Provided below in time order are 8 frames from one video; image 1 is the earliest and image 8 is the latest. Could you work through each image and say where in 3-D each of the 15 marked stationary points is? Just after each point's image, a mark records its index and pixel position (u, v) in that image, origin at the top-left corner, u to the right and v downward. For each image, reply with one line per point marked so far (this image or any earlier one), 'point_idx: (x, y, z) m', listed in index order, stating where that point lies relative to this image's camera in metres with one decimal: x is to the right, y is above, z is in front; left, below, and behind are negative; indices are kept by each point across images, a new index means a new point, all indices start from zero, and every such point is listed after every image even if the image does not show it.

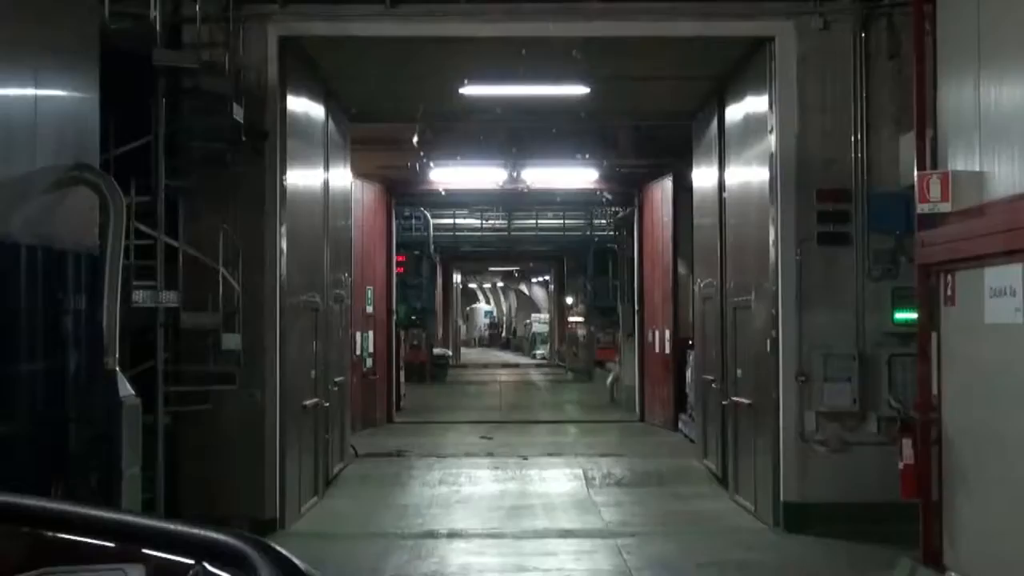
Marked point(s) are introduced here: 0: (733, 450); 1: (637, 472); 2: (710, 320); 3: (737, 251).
0: (+1.3, -0.9, +8.9) m
1: (+0.8, -1.2, +10.2) m
2: (+1.3, -0.2, +10.0) m
3: (+1.3, +0.2, +8.8) m
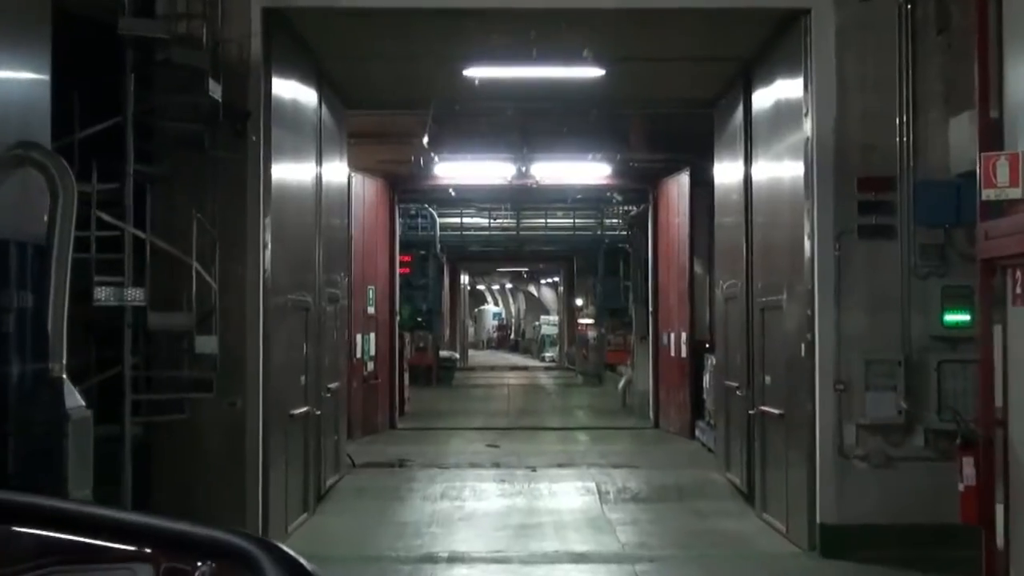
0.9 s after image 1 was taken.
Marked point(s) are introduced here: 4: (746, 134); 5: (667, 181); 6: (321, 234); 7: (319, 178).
0: (+1.3, -0.9, +8.2) m
1: (+0.9, -1.2, +9.4) m
2: (+1.3, -0.2, +9.3) m
3: (+1.3, +0.2, +8.1) m
4: (+1.3, +0.8, +8.8) m
5: (+1.5, +1.1, +15.3) m
6: (-1.1, +0.3, +8.8) m
7: (-1.1, +0.5, +8.8) m
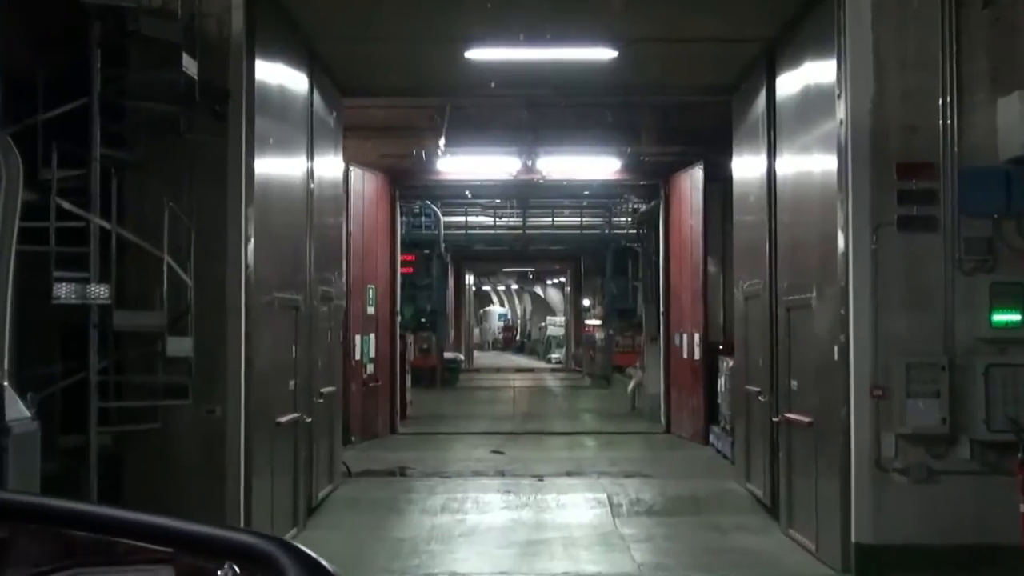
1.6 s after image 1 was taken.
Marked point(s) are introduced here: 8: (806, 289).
0: (+1.3, -0.9, +7.6) m
1: (+0.9, -1.2, +8.8) m
2: (+1.3, -0.2, +8.7) m
3: (+1.3, +0.2, +7.5) m
4: (+1.4, +0.8, +8.2) m
5: (+1.6, +1.1, +14.7) m
6: (-1.0, +0.3, +8.3) m
7: (-1.1, +0.6, +8.2) m
8: (+1.3, 0.0, +7.1) m
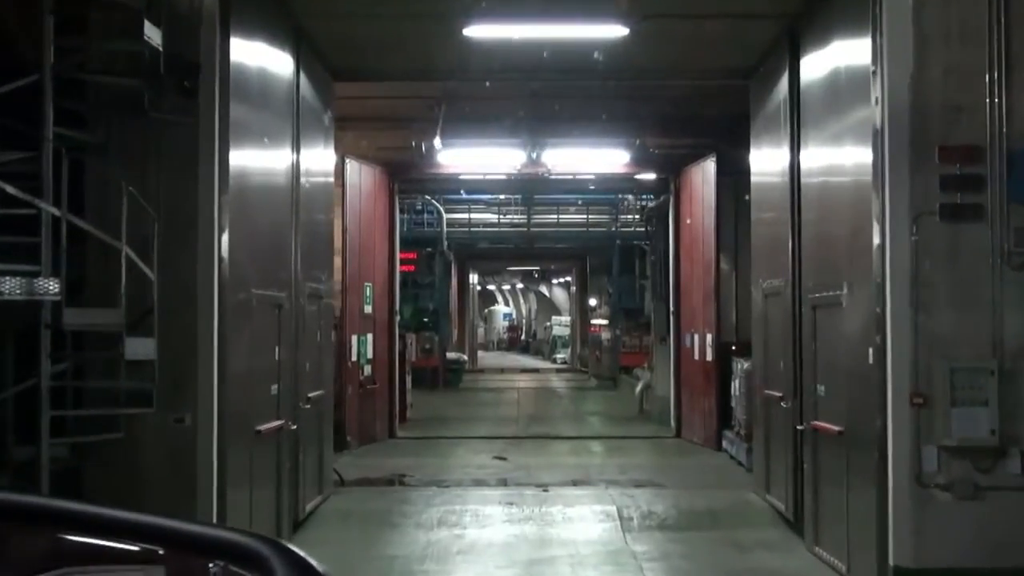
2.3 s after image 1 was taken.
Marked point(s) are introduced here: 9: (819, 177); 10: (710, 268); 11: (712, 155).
0: (+1.3, -0.9, +7.0) m
1: (+0.9, -1.2, +8.2) m
2: (+1.4, -0.2, +8.1) m
3: (+1.3, +0.2, +6.9) m
4: (+1.4, +0.8, +7.6) m
5: (+1.6, +1.1, +14.1) m
6: (-1.0, +0.3, +7.7) m
7: (-1.0, +0.6, +7.6) m
8: (+1.3, 0.0, +6.5) m
9: (+1.4, +0.5, +6.9) m
10: (+1.6, +0.2, +13.0) m
11: (+1.7, +1.1, +13.1) m
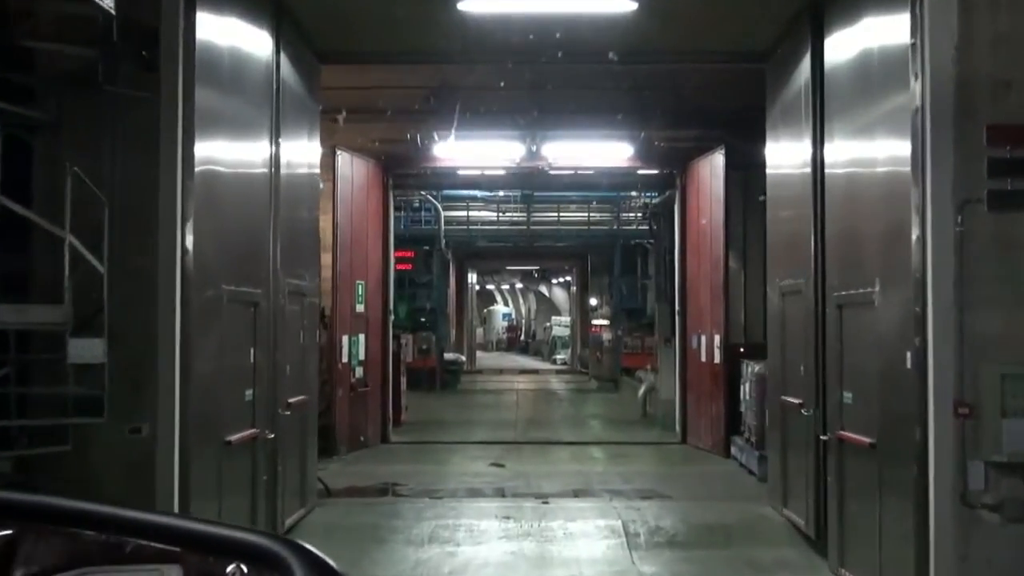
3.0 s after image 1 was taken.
0: (+1.3, -0.9, +6.4) m
1: (+0.9, -1.2, +7.6) m
2: (+1.3, -0.2, +7.5) m
3: (+1.3, +0.2, +6.3) m
4: (+1.4, +0.8, +7.0) m
5: (+1.6, +1.1, +13.5) m
6: (-1.0, +0.3, +7.1) m
7: (-1.1, +0.6, +7.0) m
8: (+1.3, 0.0, +5.9) m
9: (+1.3, +0.5, +6.3) m
10: (+1.6, +0.2, +12.4) m
11: (+1.7, +1.1, +12.5) m
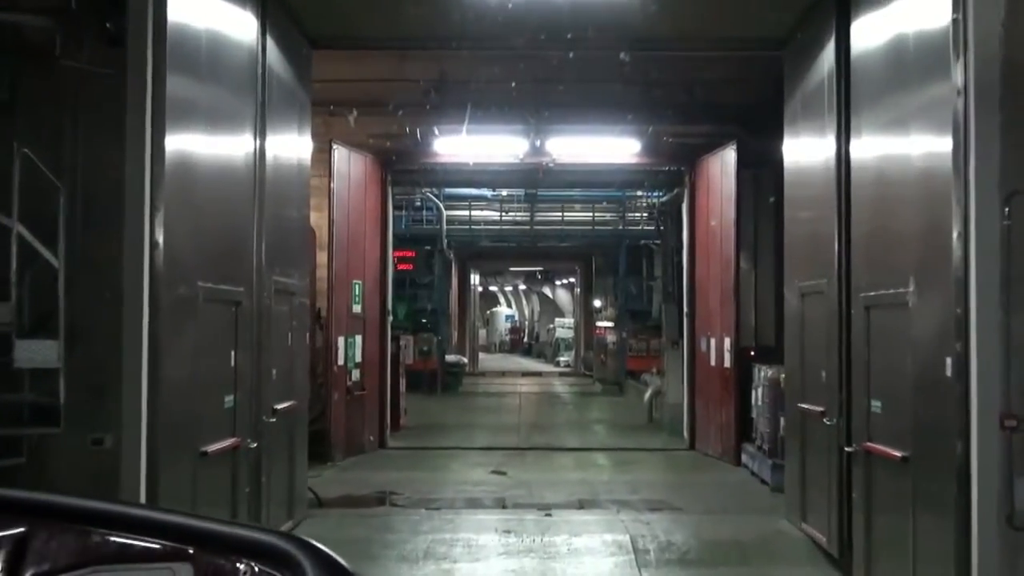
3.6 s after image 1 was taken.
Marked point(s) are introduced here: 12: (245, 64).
0: (+1.3, -0.9, +5.9) m
1: (+0.9, -1.2, +7.2) m
2: (+1.4, -0.2, +7.0) m
3: (+1.3, +0.2, +5.8) m
4: (+1.4, +0.8, +6.6) m
5: (+1.6, +1.1, +13.0) m
6: (-1.0, +0.3, +6.6) m
7: (-1.0, +0.6, +6.6) m
8: (+1.3, 0.0, +5.4) m
9: (+1.4, +0.5, +5.9) m
10: (+1.6, +0.2, +11.9) m
11: (+1.7, +1.1, +12.0) m
12: (-1.1, +0.9, +6.2) m
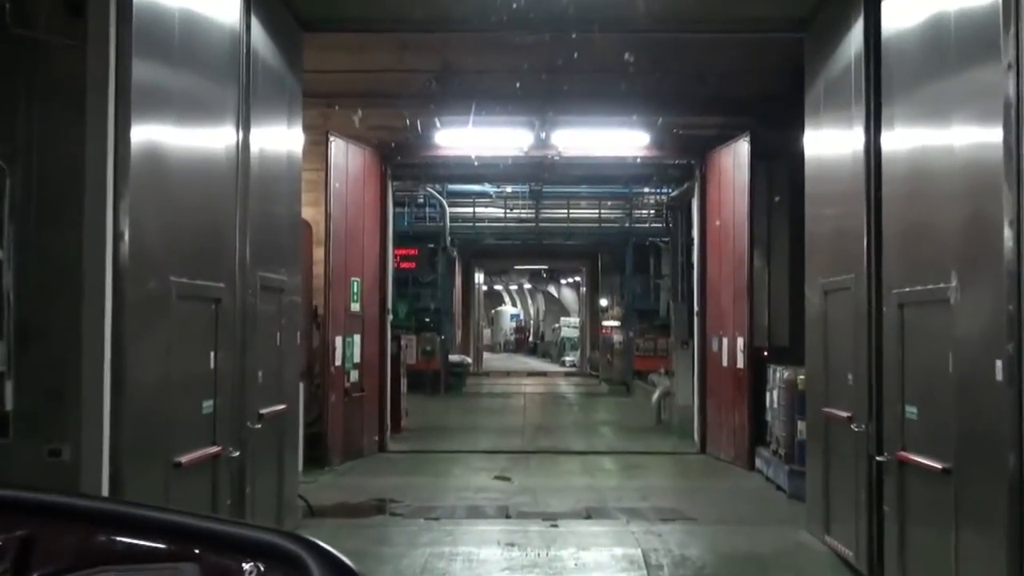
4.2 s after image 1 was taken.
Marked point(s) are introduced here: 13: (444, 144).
0: (+1.3, -0.9, +5.4) m
1: (+0.9, -1.1, +6.7) m
2: (+1.4, -0.2, +6.5) m
3: (+1.4, +0.2, +5.4) m
4: (+1.4, +0.8, +6.1) m
5: (+1.7, +1.1, +12.5) m
6: (-1.0, +0.3, +6.1) m
7: (-1.0, +0.6, +6.1) m
8: (+1.3, 0.0, +4.9) m
9: (+1.4, +0.5, +5.4) m
10: (+1.7, +0.2, +11.4) m
11: (+1.7, +1.1, +11.6) m
12: (-1.0, +0.9, +5.8) m
13: (-0.6, +1.2, +13.0) m
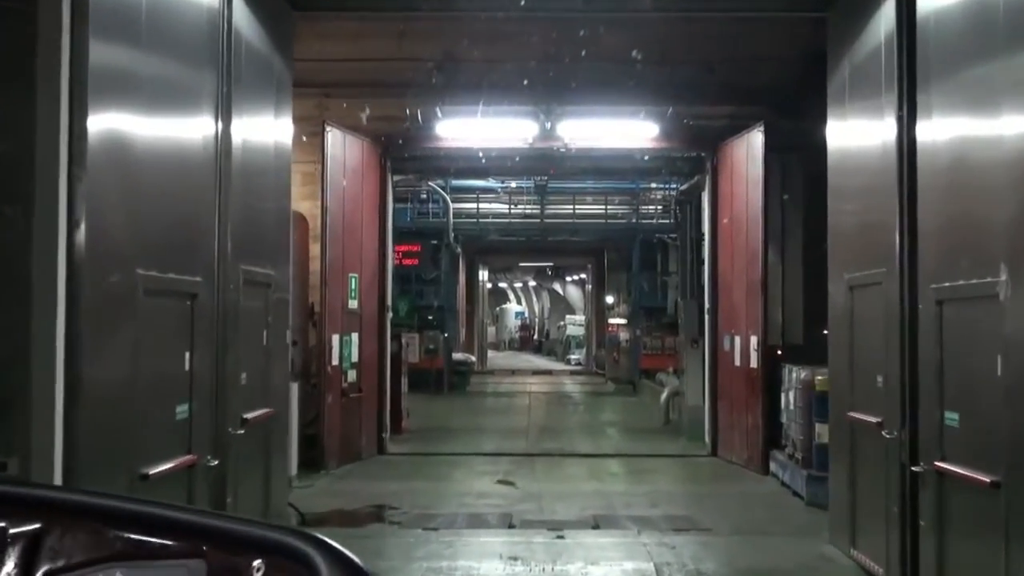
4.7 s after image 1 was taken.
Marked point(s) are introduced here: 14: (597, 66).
0: (+1.4, -0.9, +5.0) m
1: (+0.9, -1.1, +6.2) m
2: (+1.4, -0.2, +6.1) m
3: (+1.4, +0.3, +4.9) m
4: (+1.4, +0.9, +5.6) m
5: (+1.7, +1.1, +12.1) m
6: (-1.0, +0.3, +5.7) m
7: (-1.0, +0.6, +5.6) m
8: (+1.4, 0.0, +4.5) m
9: (+1.4, +0.5, +4.9) m
10: (+1.7, +0.2, +11.0) m
11: (+1.7, +1.2, +11.1) m
12: (-1.0, +0.9, +5.3) m
13: (-0.5, +1.2, +12.6) m
14: (+0.6, +1.5, +10.3) m
